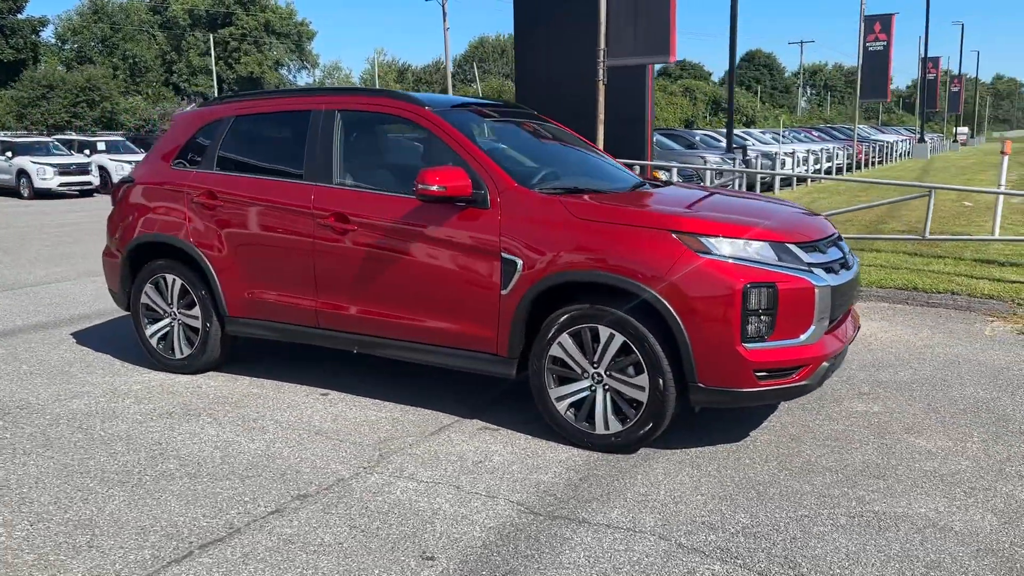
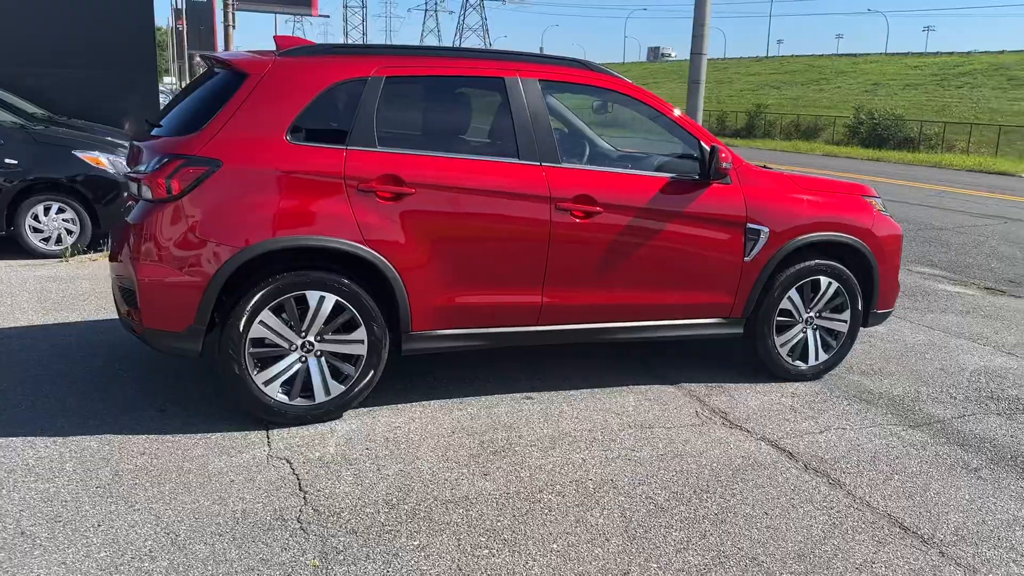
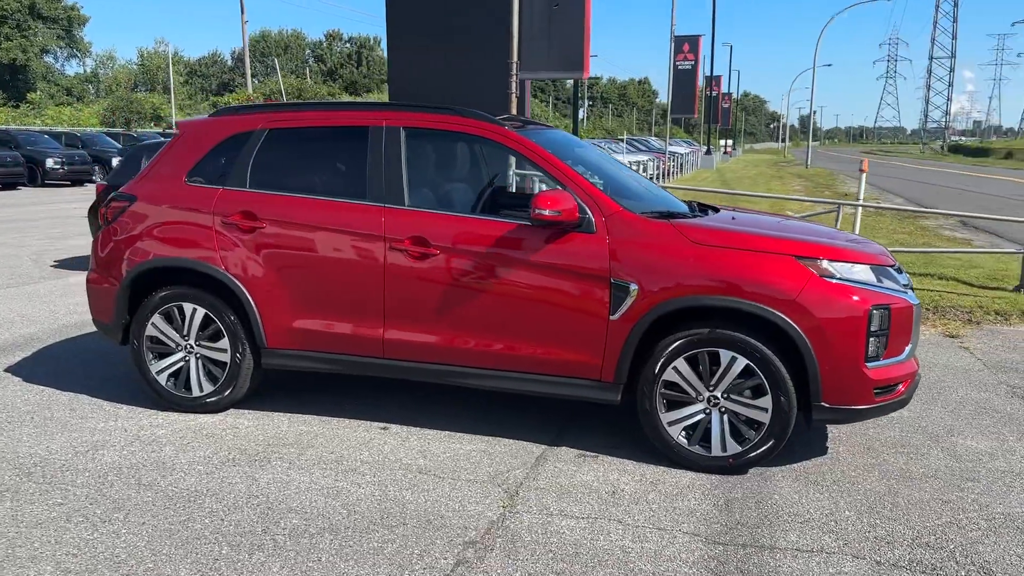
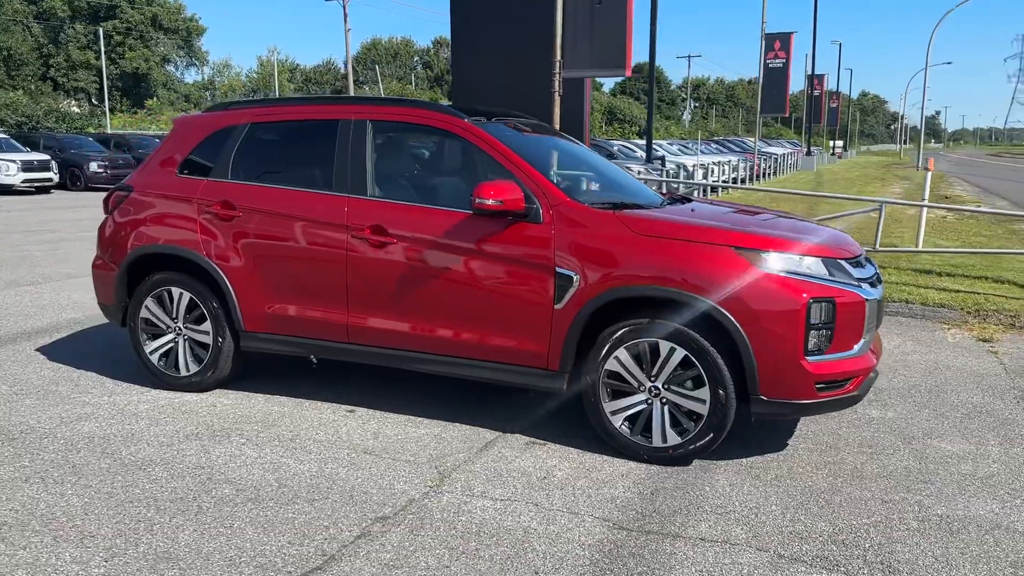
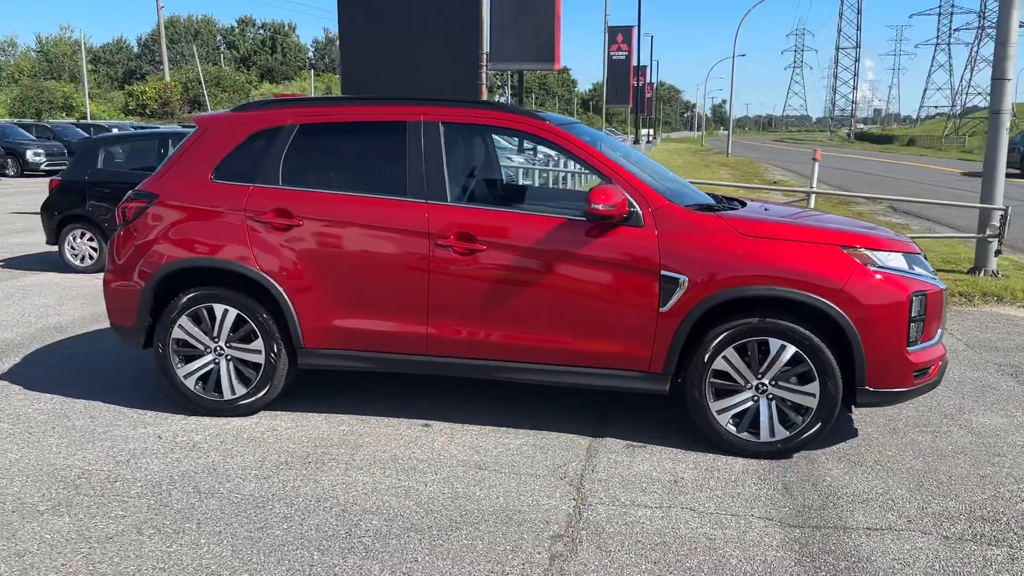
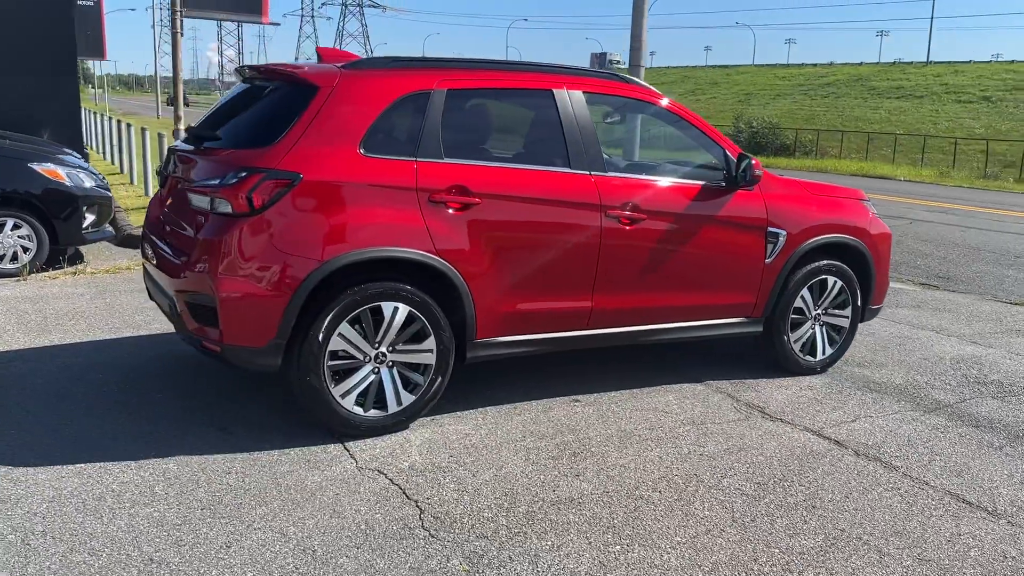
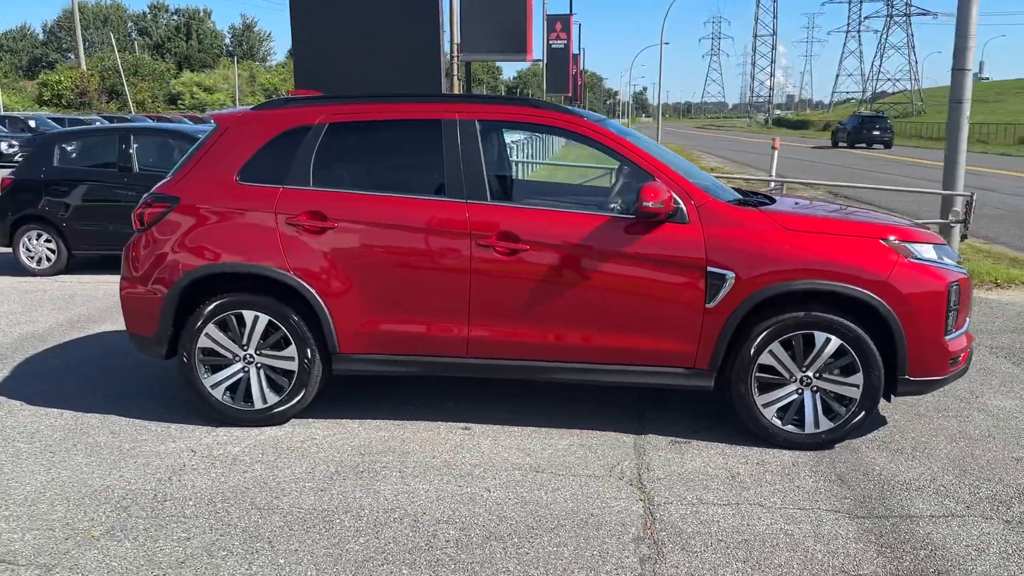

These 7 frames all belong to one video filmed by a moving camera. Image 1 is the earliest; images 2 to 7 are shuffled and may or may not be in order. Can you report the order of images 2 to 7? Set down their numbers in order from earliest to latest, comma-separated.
4, 3, 5, 7, 2, 6
